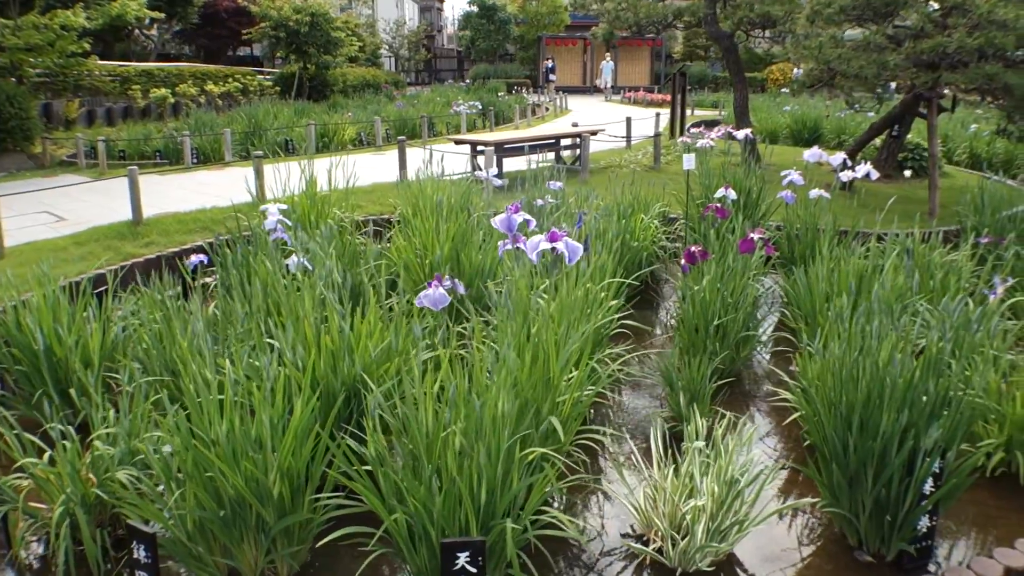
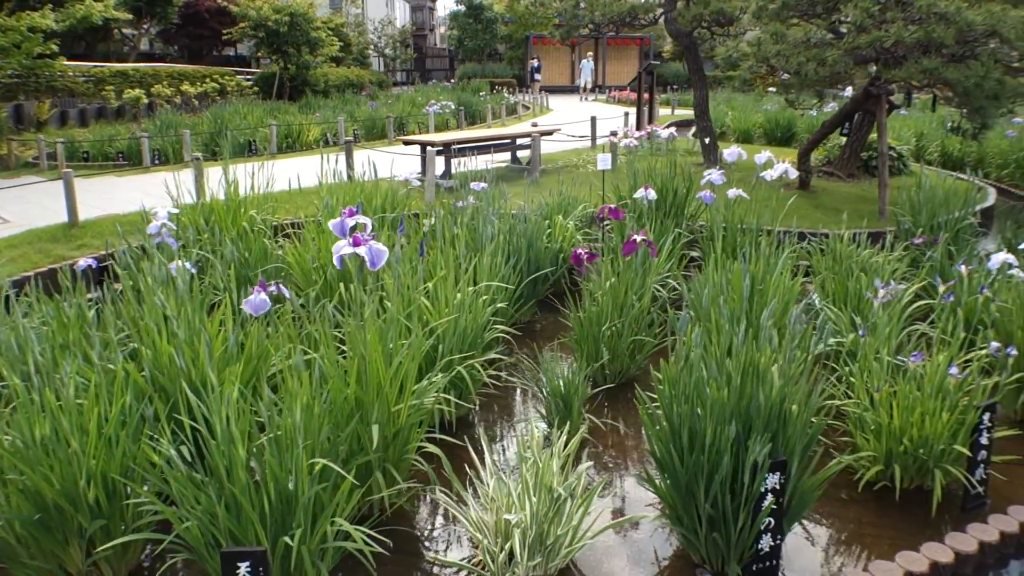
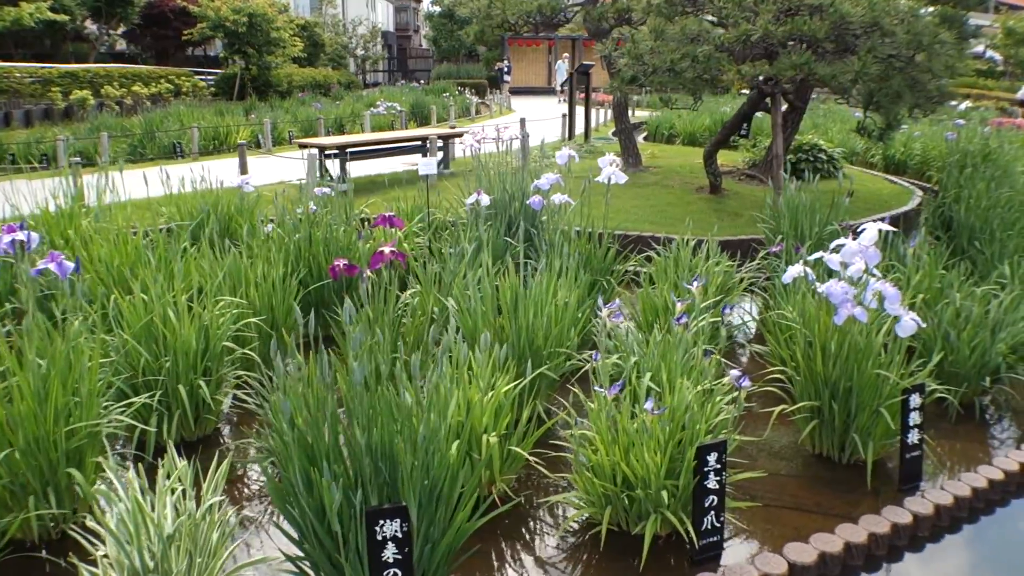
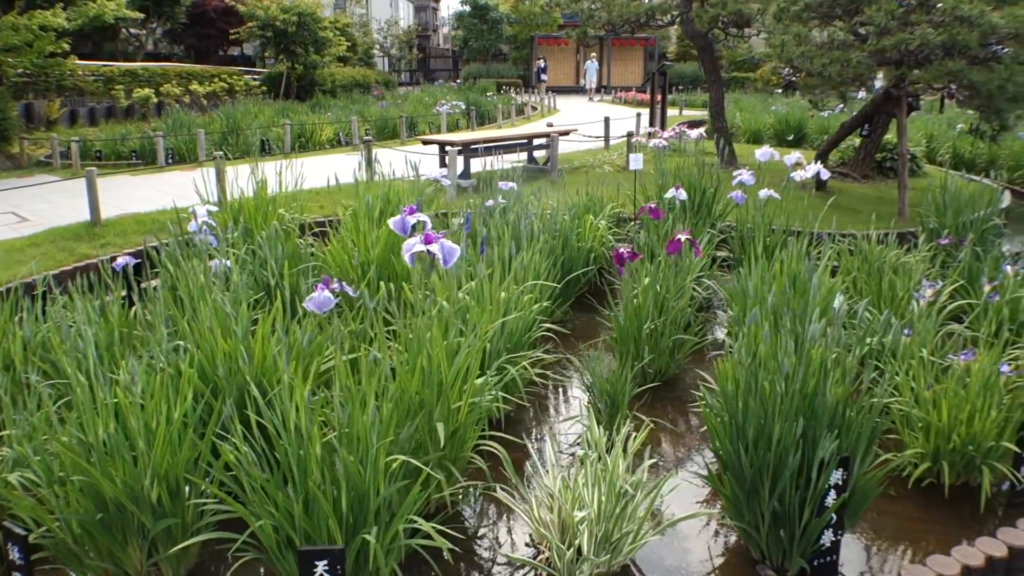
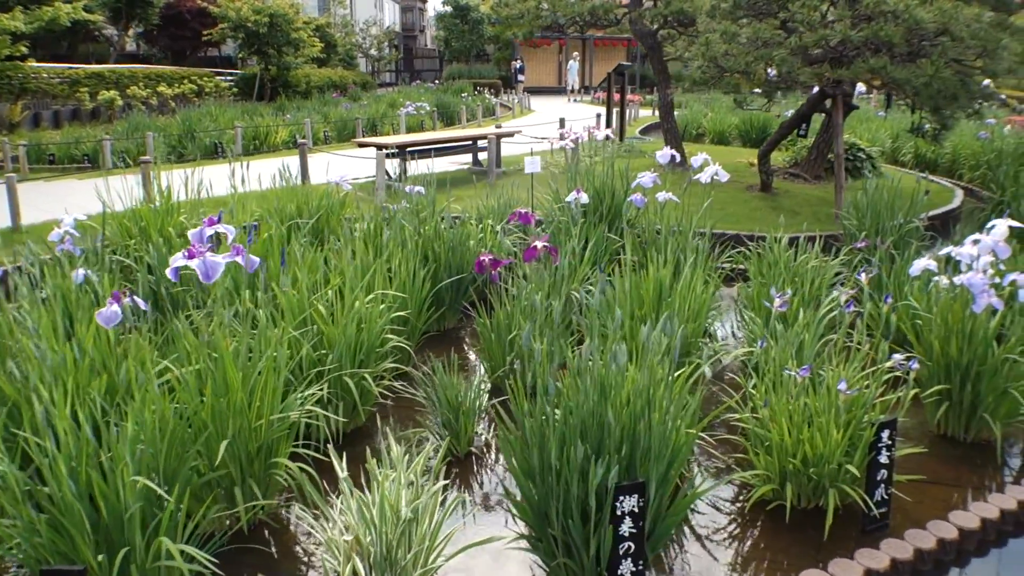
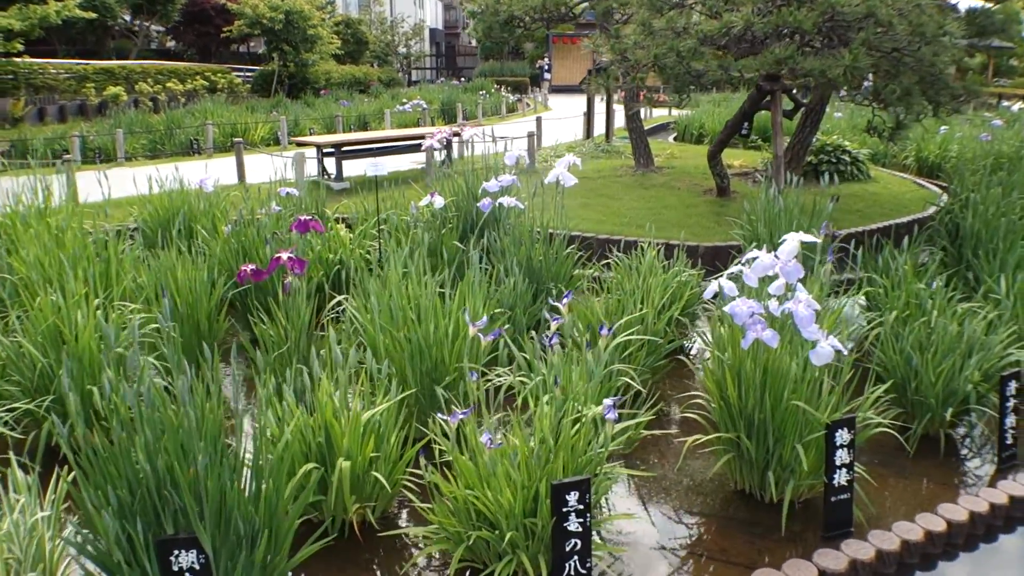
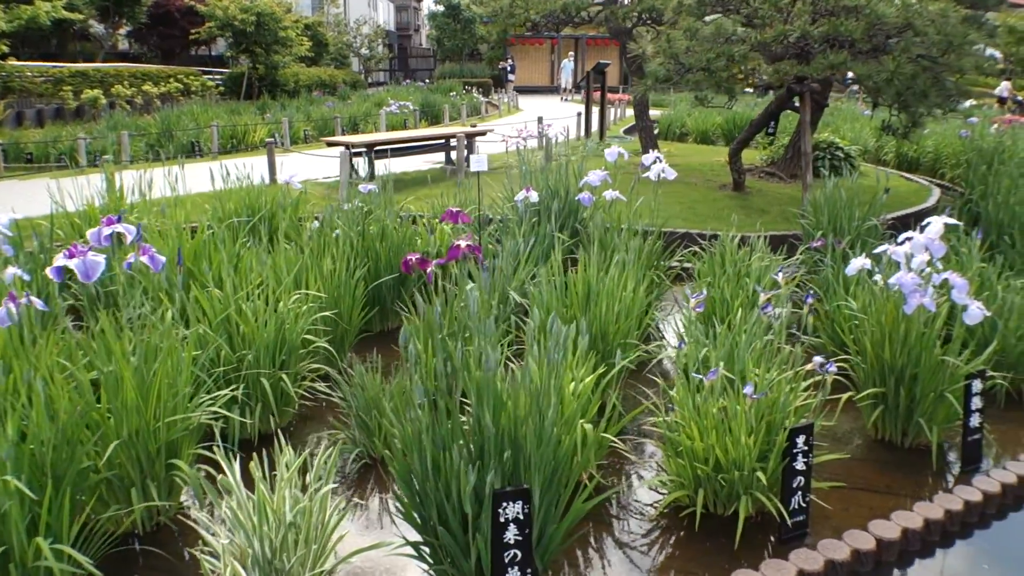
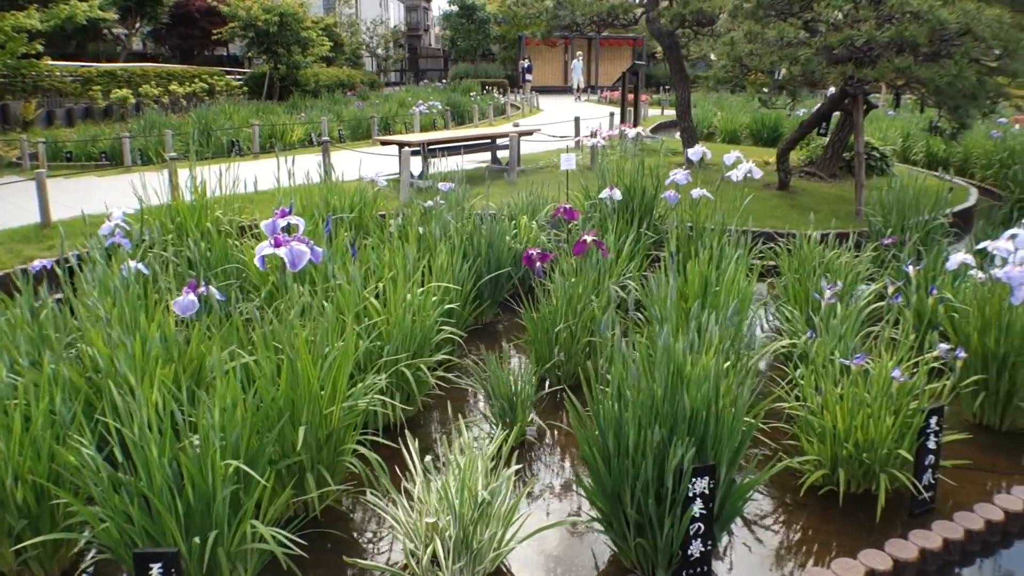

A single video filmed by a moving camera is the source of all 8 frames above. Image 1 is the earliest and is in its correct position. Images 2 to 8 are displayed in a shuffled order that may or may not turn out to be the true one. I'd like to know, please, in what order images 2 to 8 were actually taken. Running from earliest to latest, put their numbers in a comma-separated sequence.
4, 2, 8, 5, 7, 3, 6
